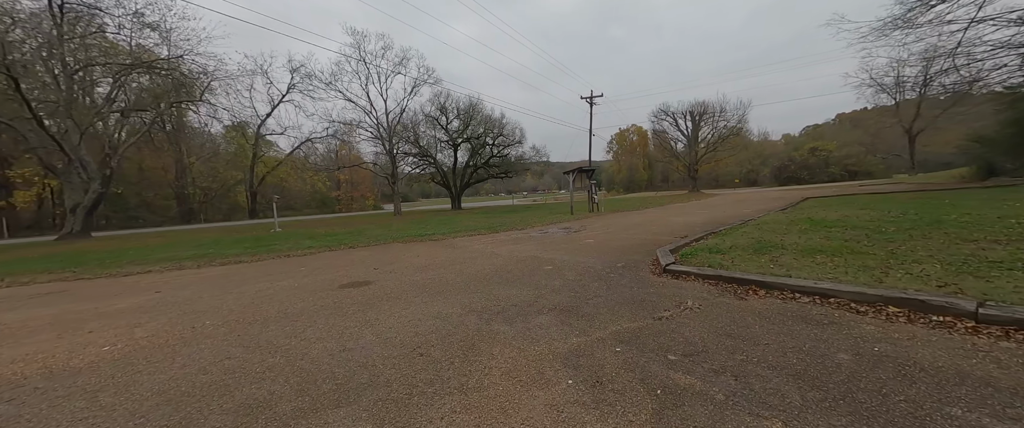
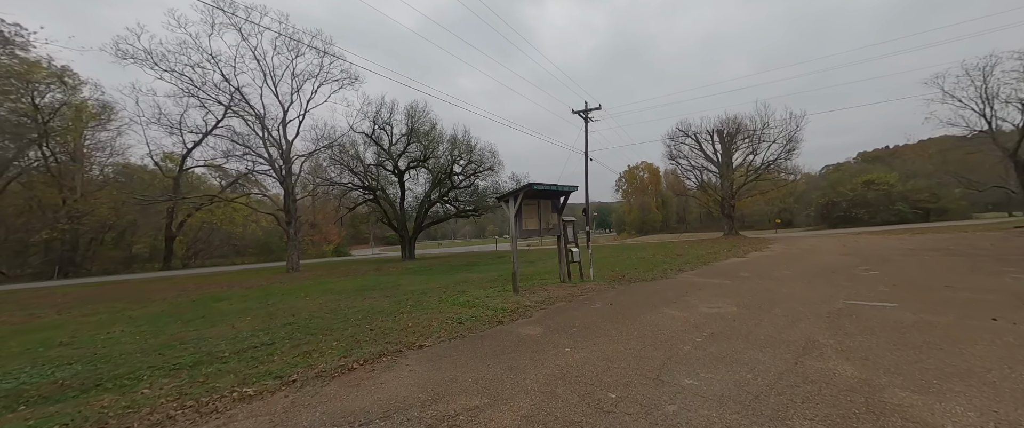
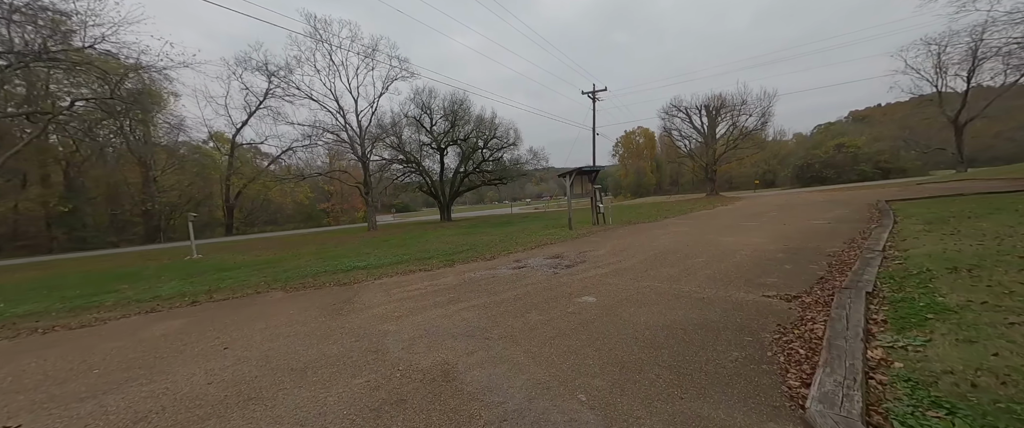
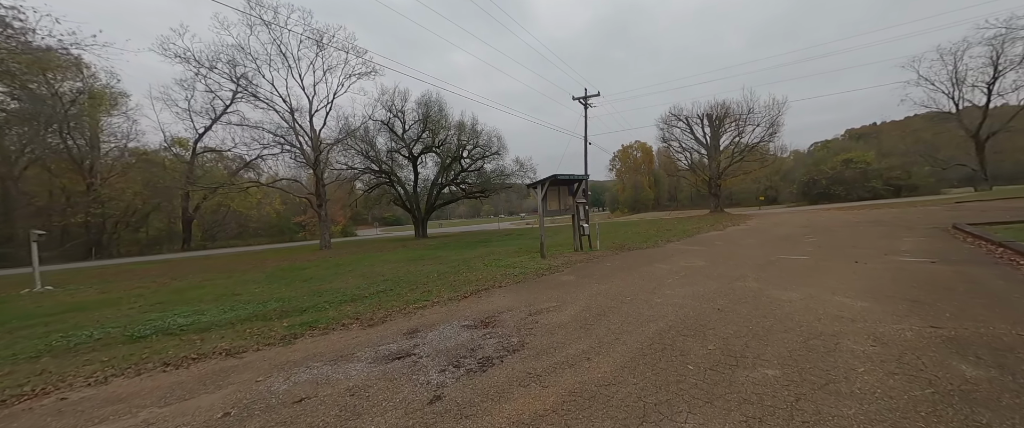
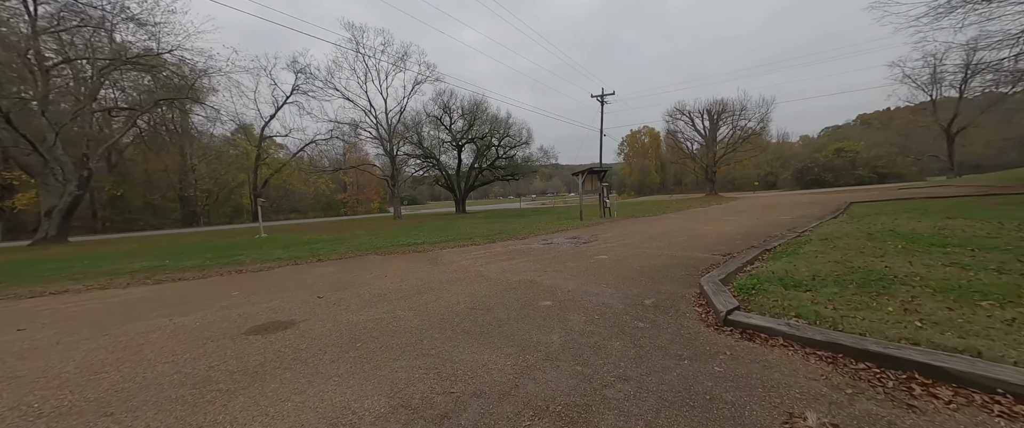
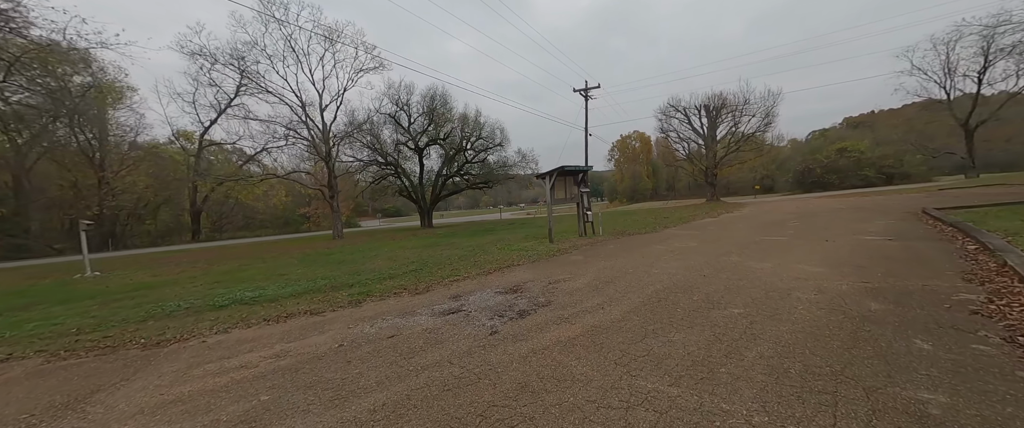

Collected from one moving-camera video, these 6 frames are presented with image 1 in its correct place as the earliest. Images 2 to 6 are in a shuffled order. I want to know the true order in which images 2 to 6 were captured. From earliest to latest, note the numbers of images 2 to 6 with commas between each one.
5, 3, 6, 4, 2
